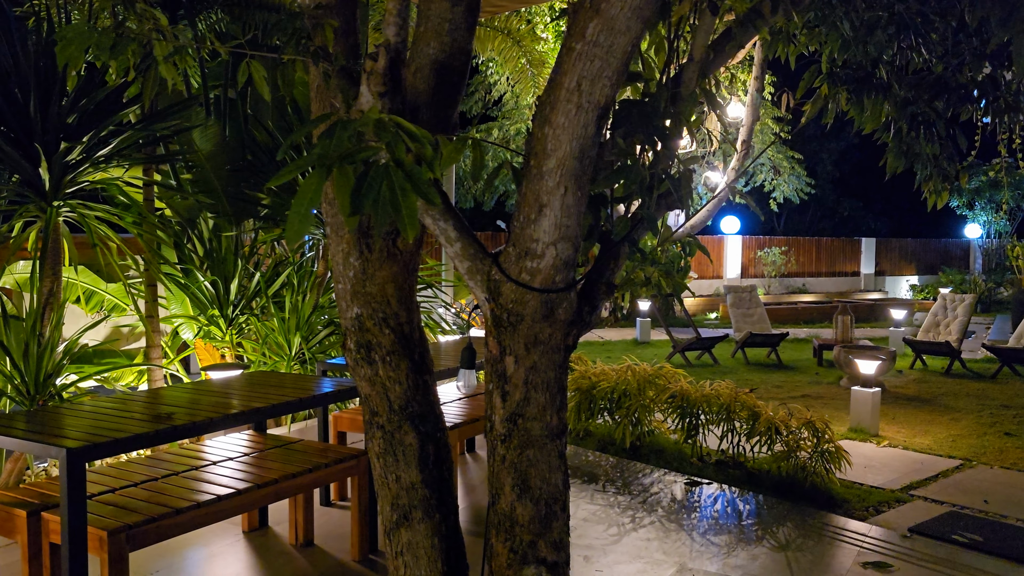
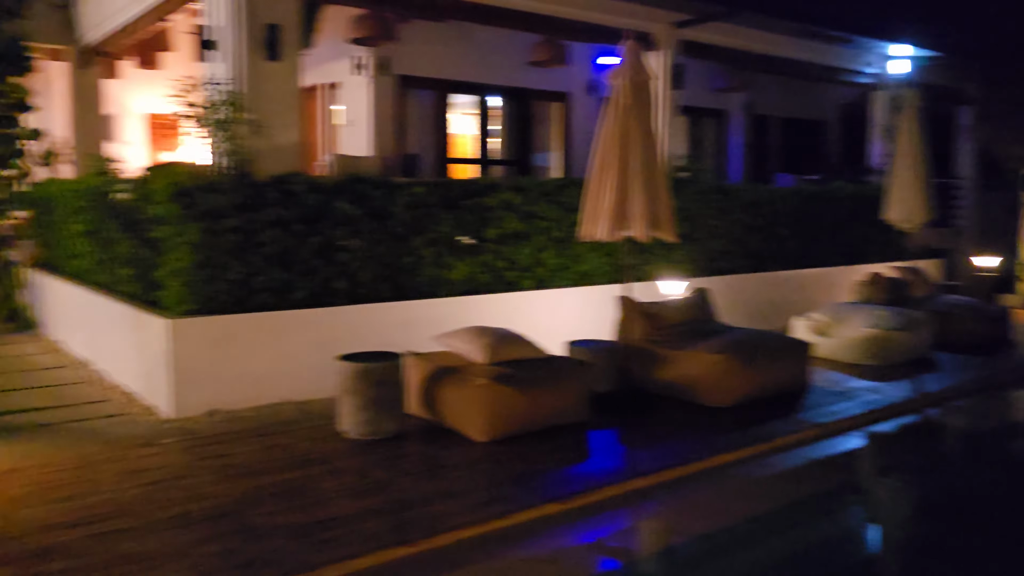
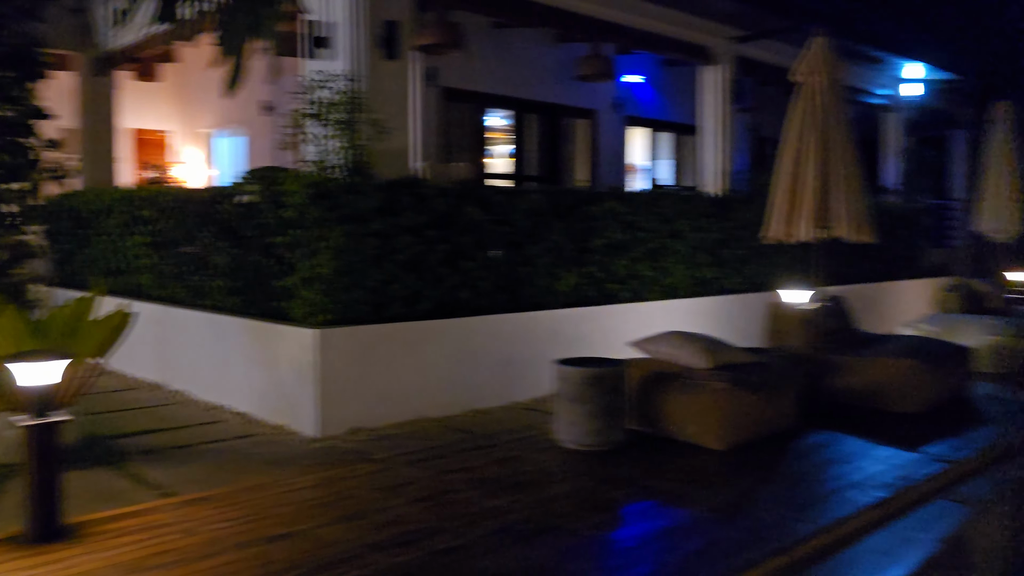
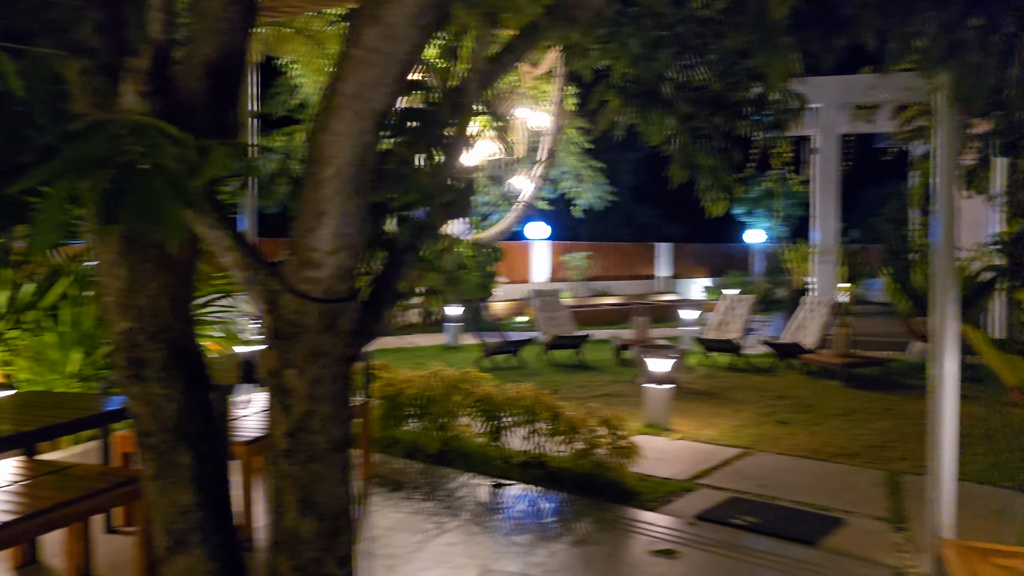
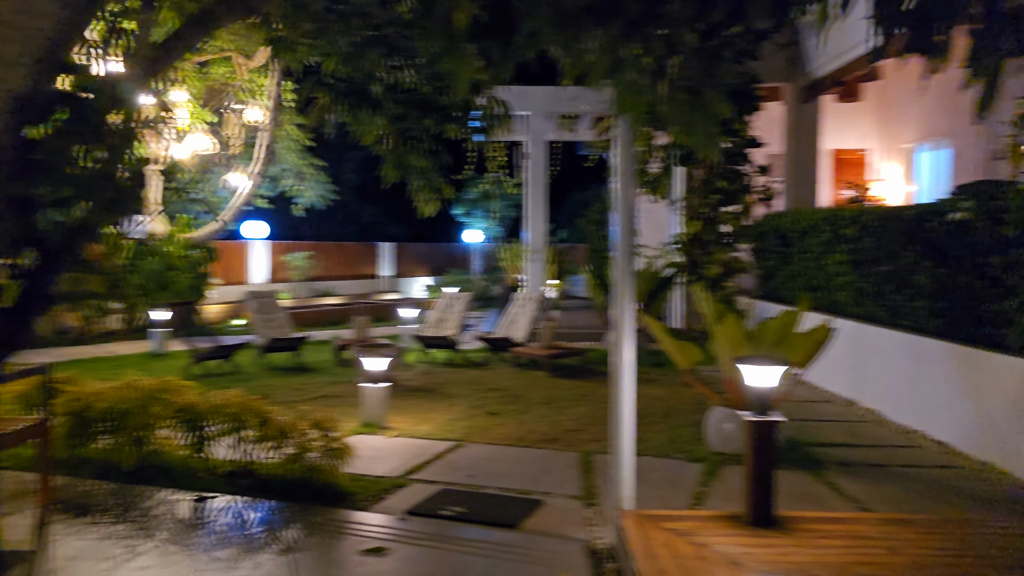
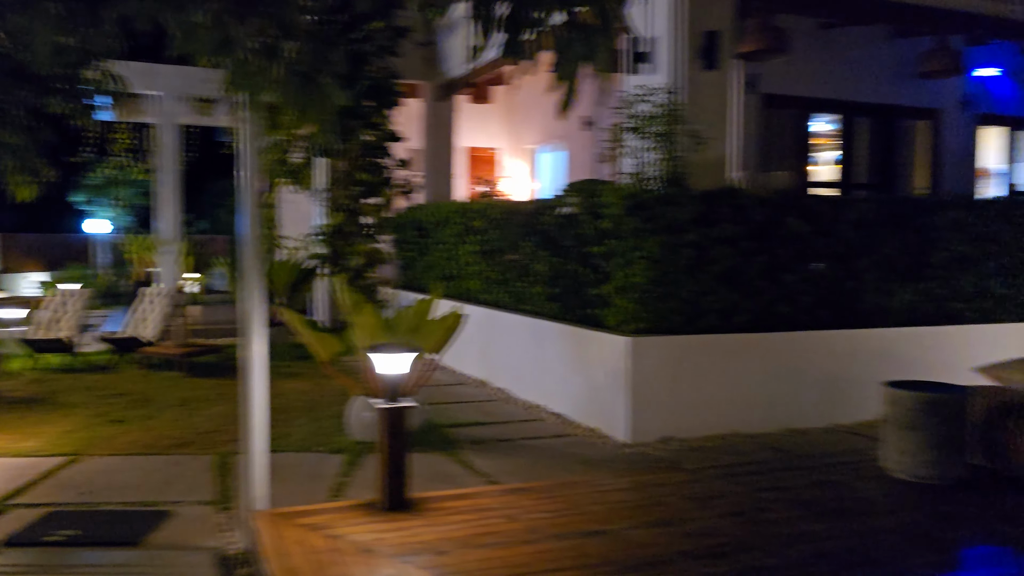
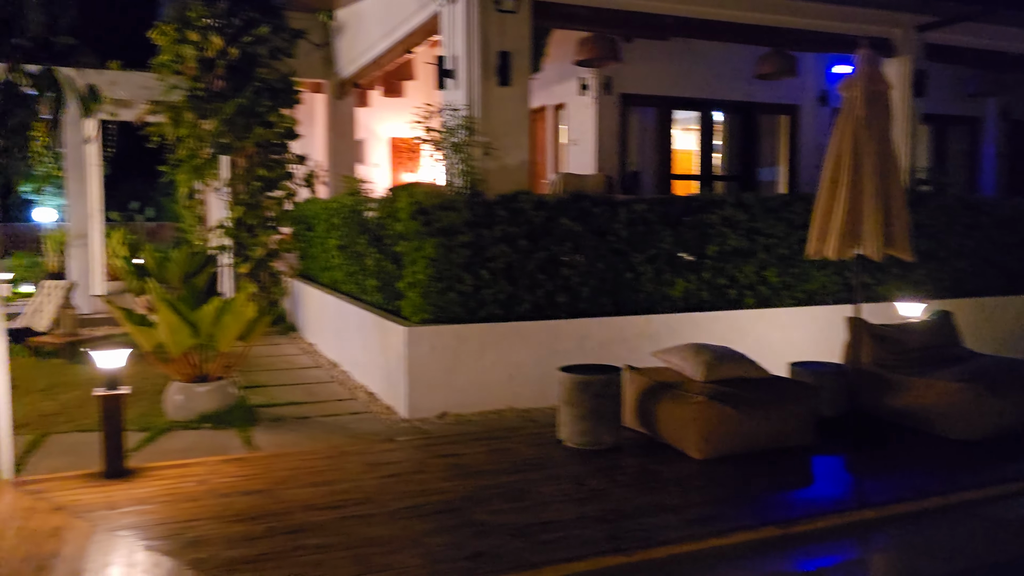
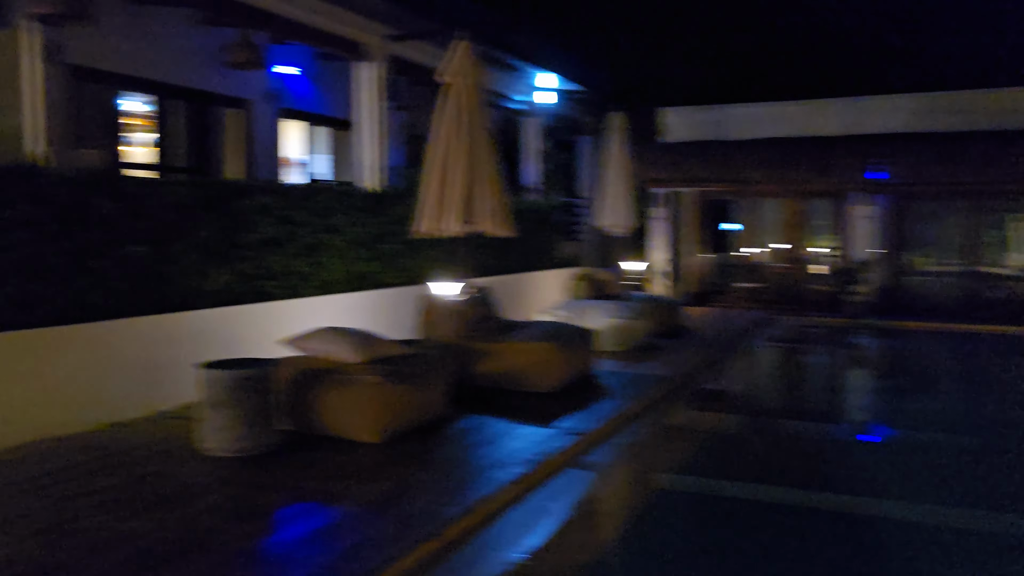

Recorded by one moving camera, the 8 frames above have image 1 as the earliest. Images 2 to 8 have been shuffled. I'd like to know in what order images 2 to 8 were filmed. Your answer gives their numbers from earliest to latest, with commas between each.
4, 5, 6, 3, 8, 2, 7
